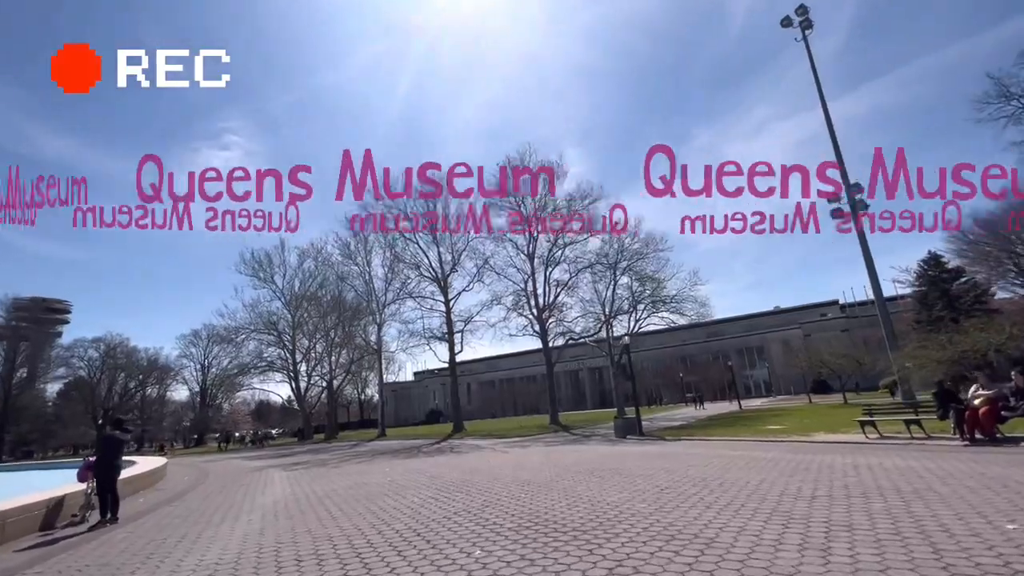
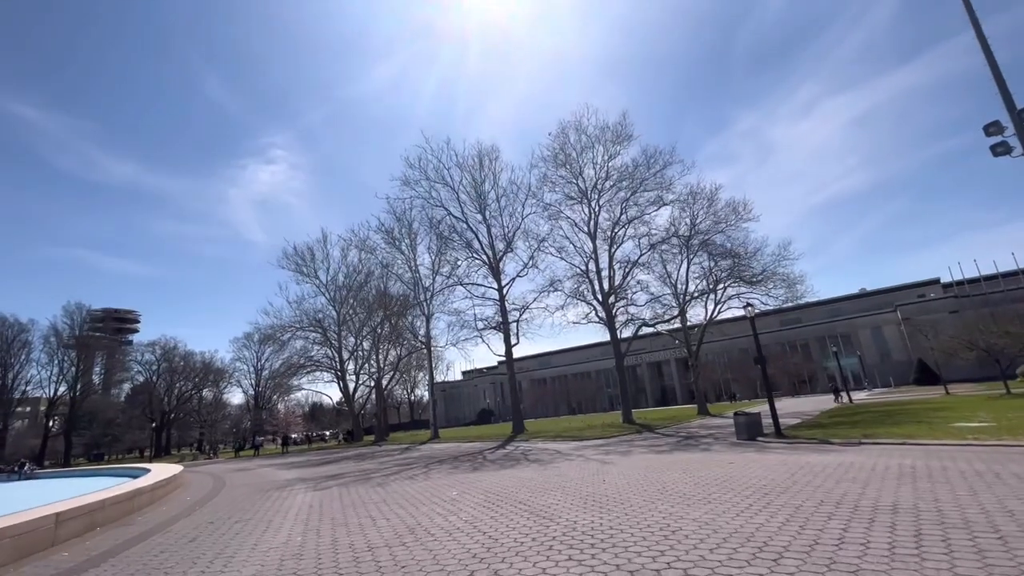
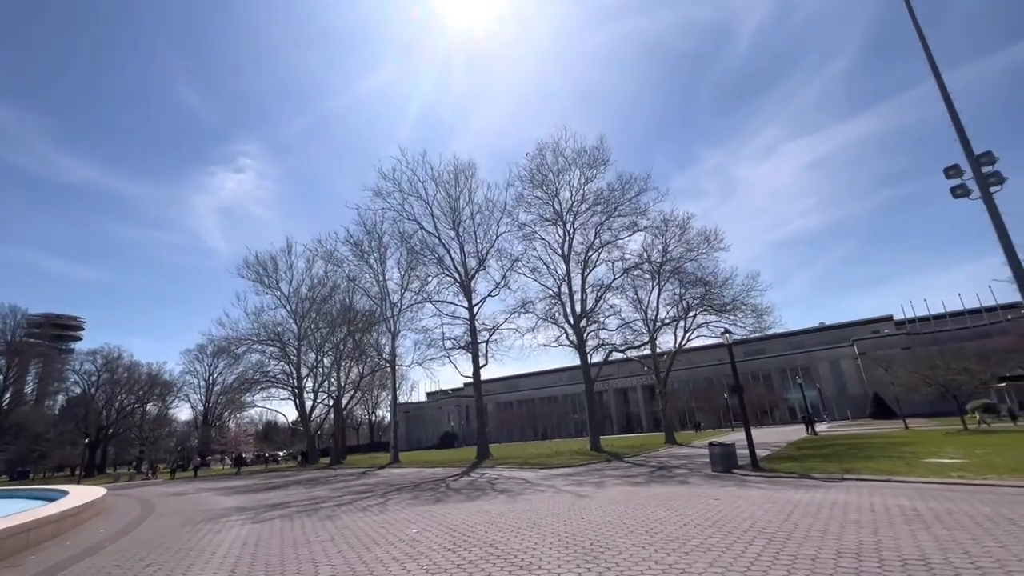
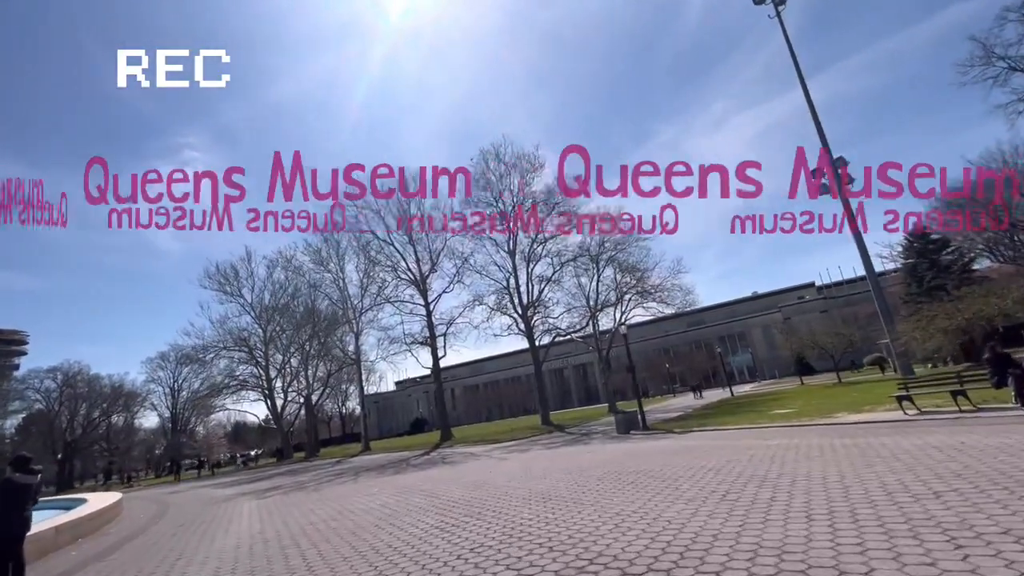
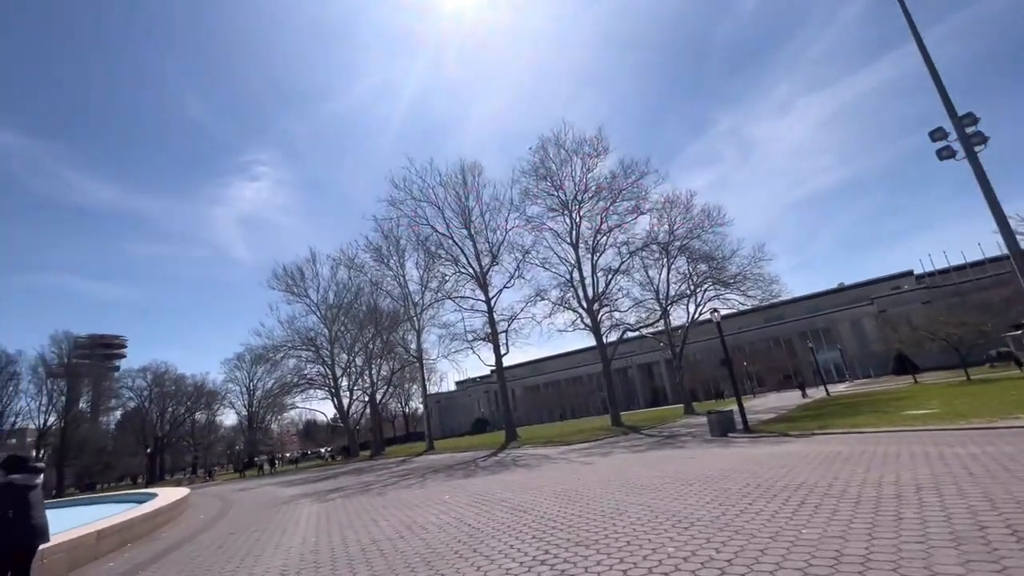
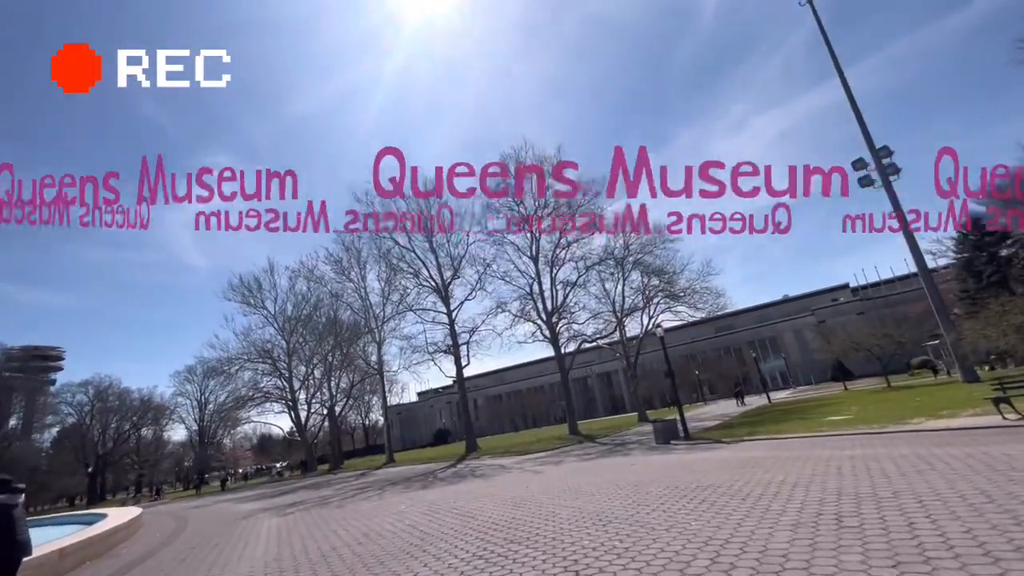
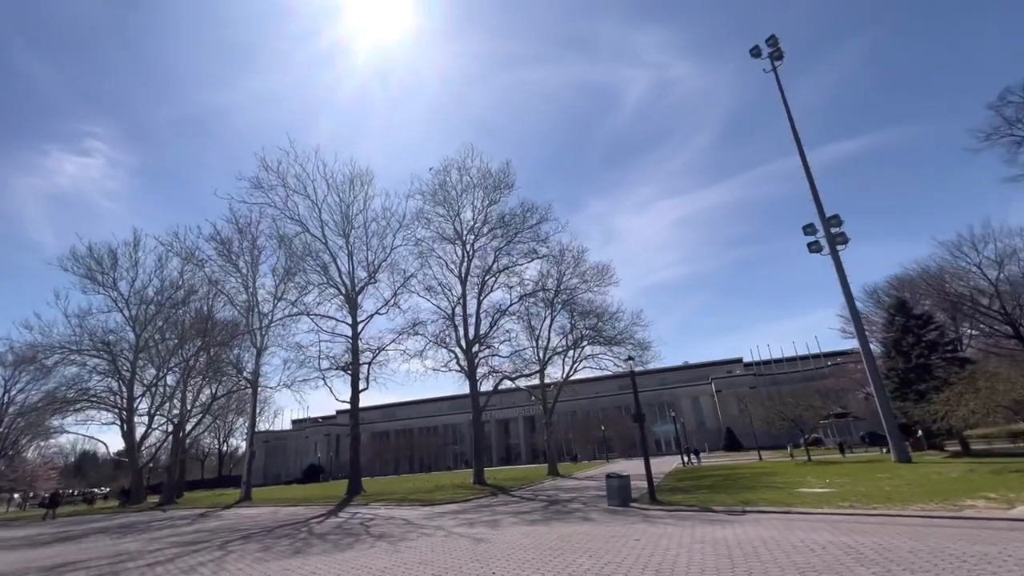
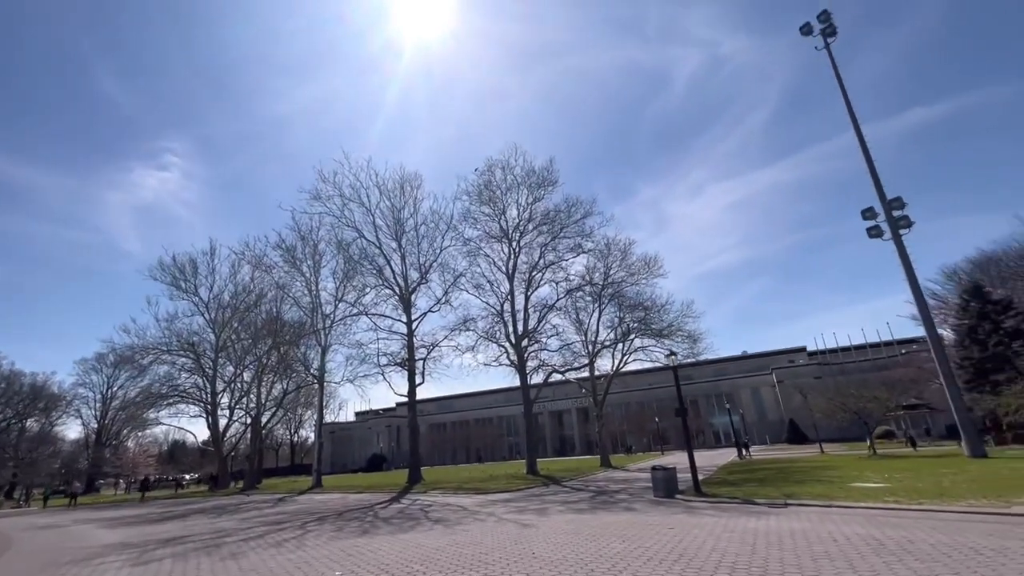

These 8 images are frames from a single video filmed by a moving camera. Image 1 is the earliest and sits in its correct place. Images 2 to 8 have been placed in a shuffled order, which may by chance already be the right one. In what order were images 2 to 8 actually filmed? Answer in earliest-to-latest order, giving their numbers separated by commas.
4, 6, 5, 2, 3, 8, 7
